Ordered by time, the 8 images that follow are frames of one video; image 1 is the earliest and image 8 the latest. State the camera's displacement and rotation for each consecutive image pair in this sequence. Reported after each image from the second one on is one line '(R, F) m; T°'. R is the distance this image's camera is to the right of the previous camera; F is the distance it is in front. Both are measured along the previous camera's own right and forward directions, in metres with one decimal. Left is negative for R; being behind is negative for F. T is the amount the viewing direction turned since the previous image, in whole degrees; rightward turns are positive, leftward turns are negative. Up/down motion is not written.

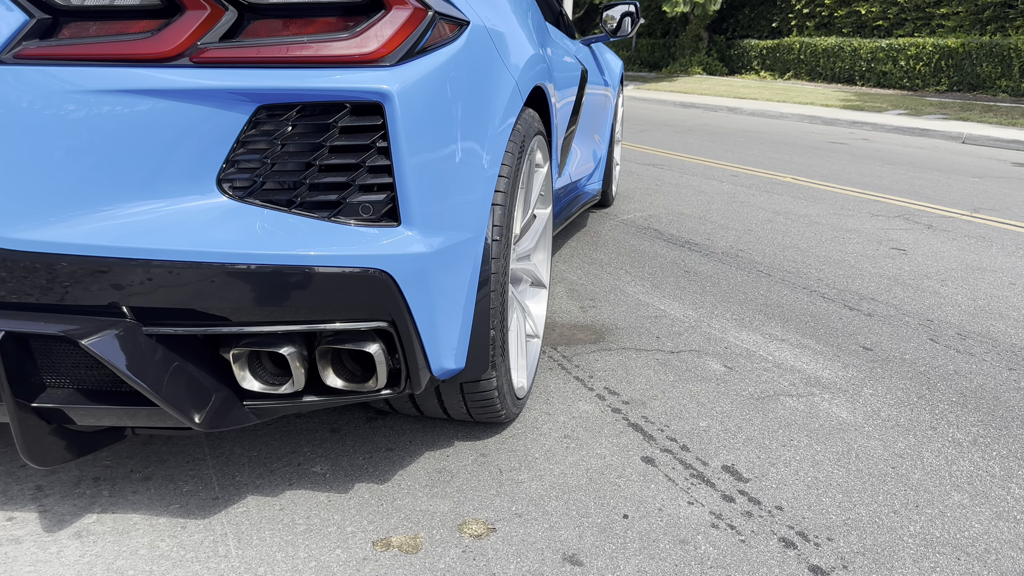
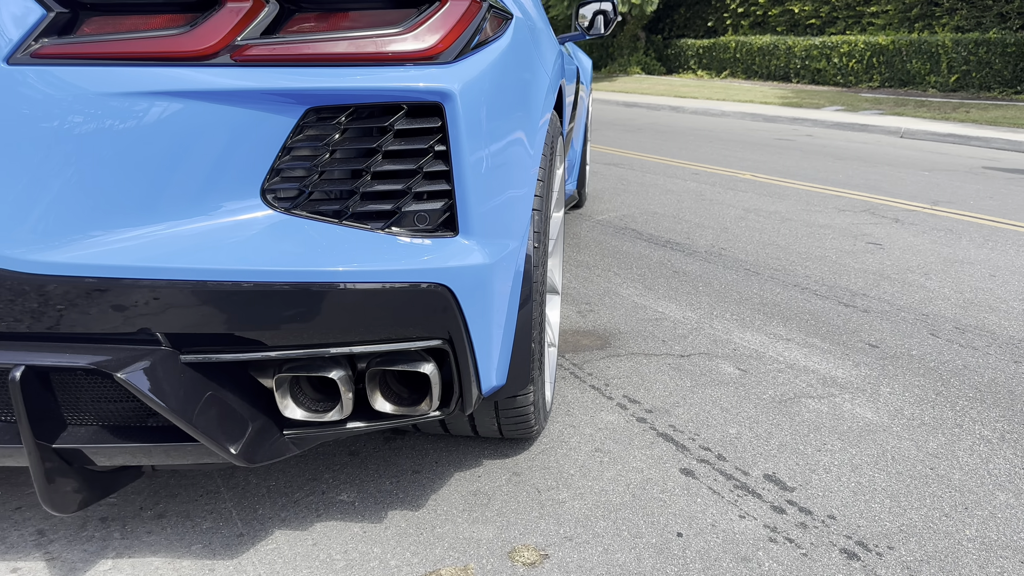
(-0.2, +0.1) m; +4°
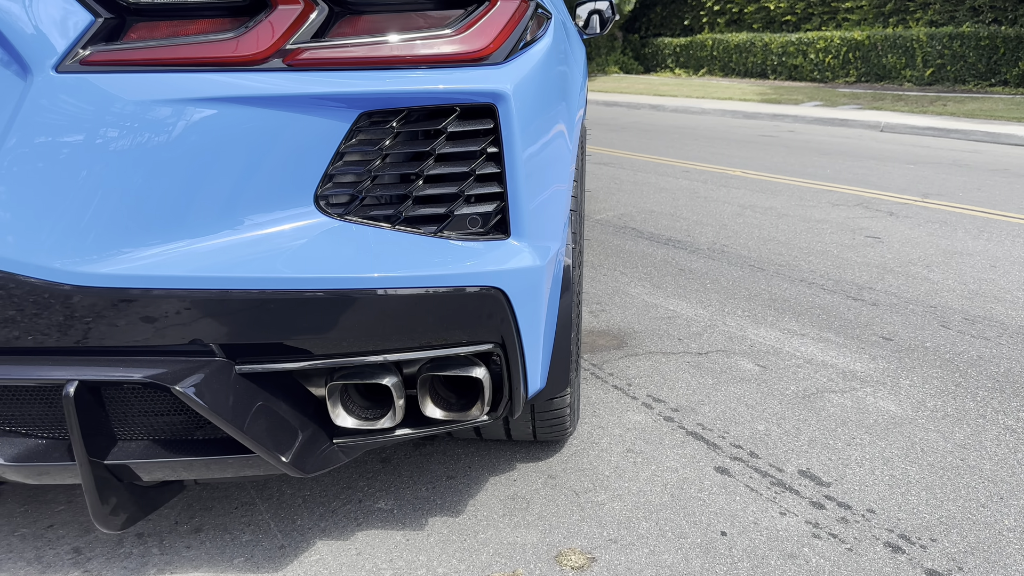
(-0.1, 0.0) m; +1°
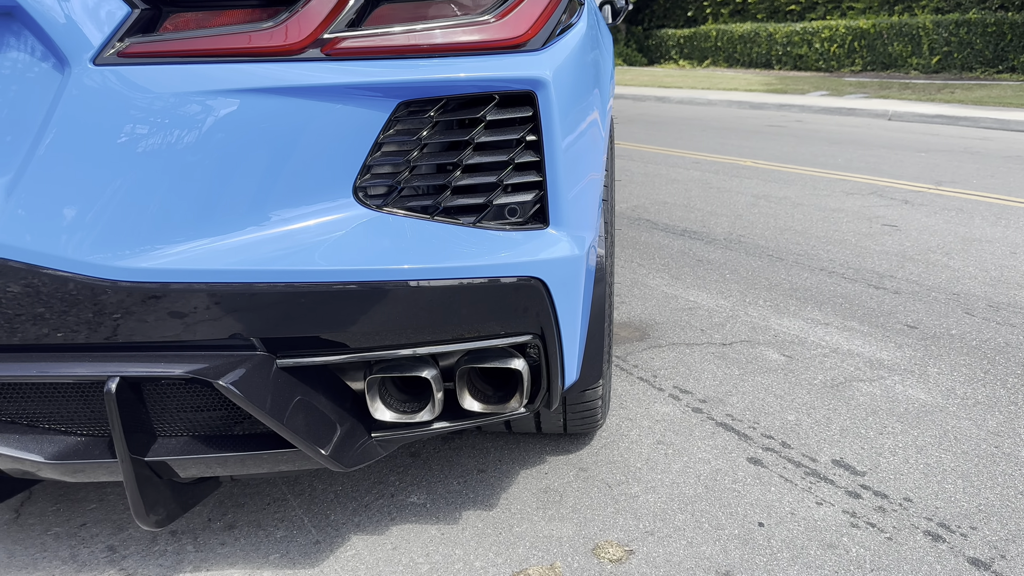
(-0.1, 0.0) m; 0°
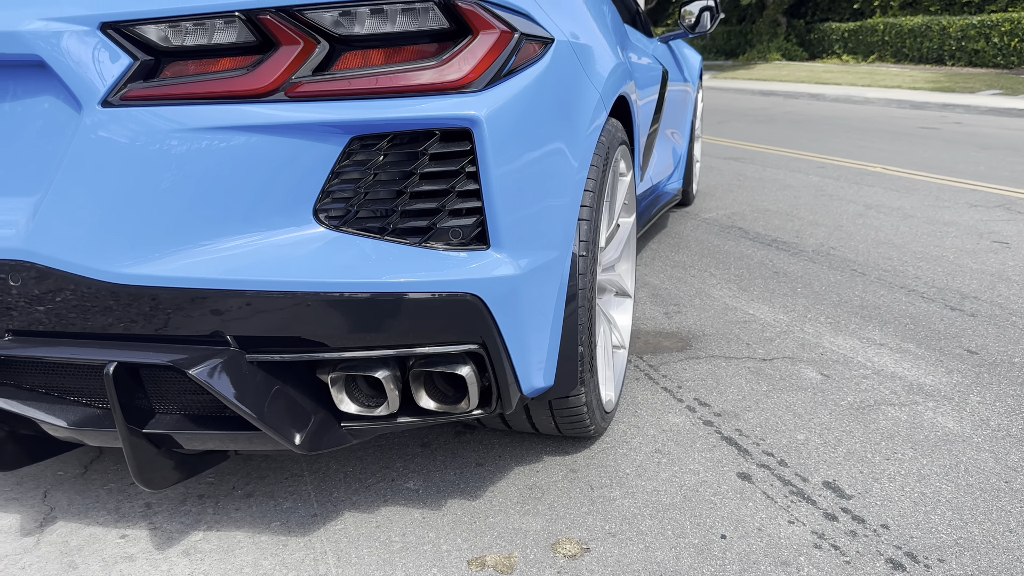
(+0.4, -0.1) m; -10°
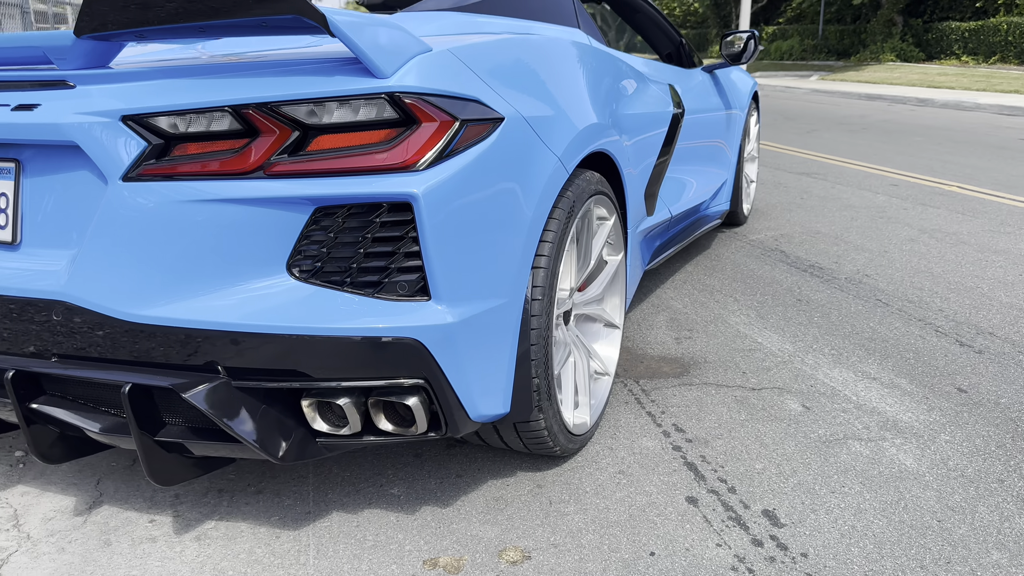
(+0.4, -0.3) m; -7°
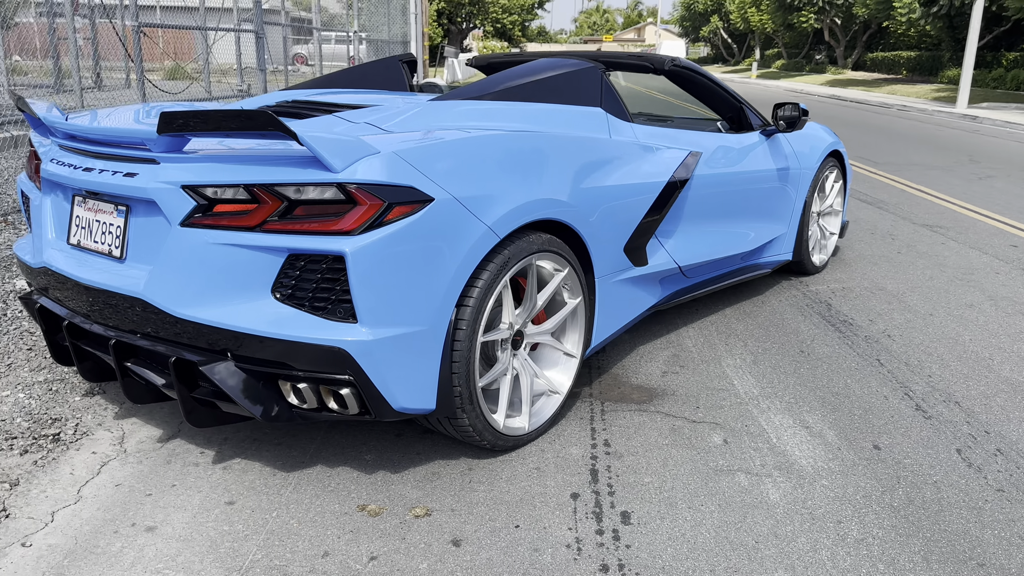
(+0.9, -0.7) m; -14°
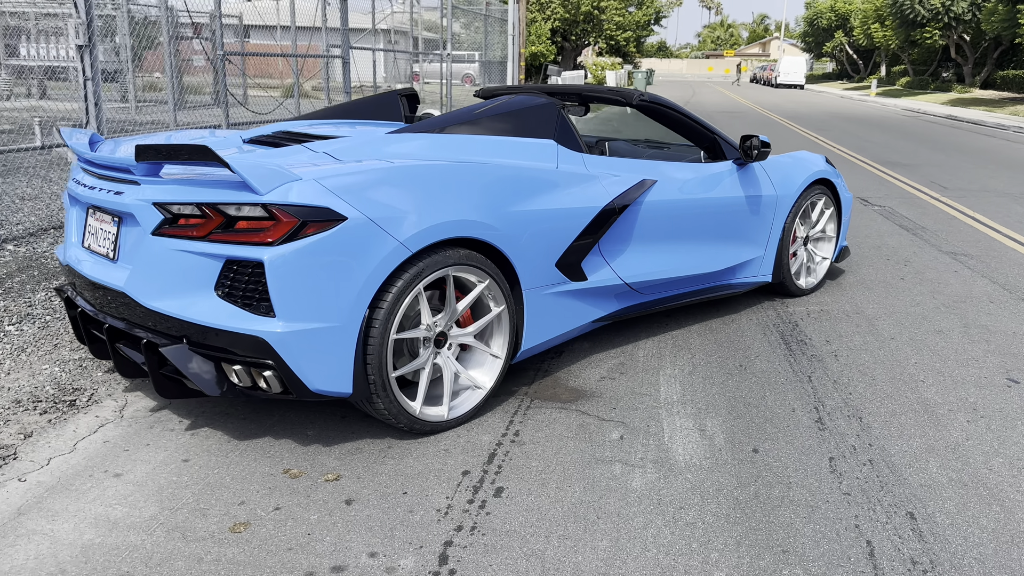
(+0.9, -0.5) m; -7°
